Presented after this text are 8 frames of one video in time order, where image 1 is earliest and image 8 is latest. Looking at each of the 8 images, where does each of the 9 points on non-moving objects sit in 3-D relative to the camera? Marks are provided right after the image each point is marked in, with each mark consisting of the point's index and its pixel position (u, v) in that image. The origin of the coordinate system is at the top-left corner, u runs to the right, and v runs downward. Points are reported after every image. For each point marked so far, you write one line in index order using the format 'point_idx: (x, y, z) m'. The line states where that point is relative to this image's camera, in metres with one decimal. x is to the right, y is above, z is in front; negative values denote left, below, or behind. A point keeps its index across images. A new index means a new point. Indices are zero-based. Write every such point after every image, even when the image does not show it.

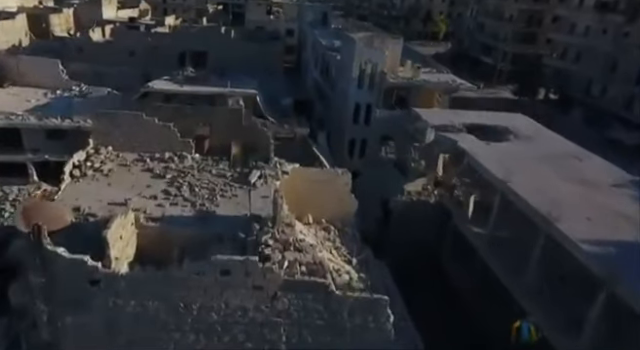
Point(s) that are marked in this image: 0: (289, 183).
0: (-0.8, -0.2, +12.3) m
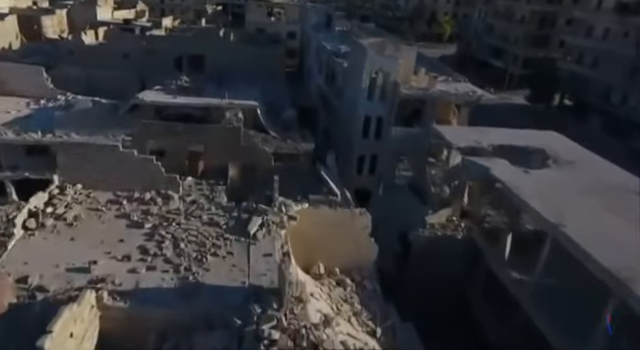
0: (-0.5, -1.1, +10.2) m
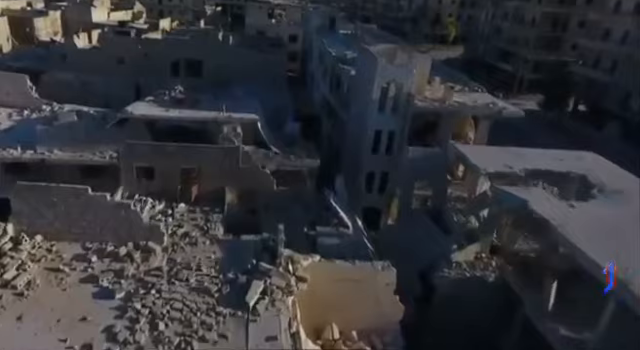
0: (-0.2, -1.9, +8.4) m
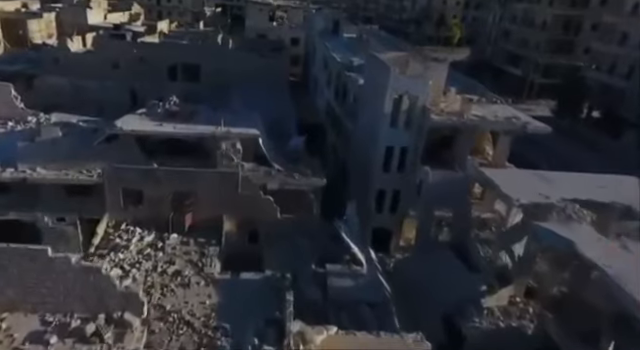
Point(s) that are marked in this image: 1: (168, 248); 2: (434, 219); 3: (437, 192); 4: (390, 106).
0: (0.0, -2.6, +6.8) m
1: (-3.9, -1.9, +12.4) m
2: (+3.5, -1.4, +14.7) m
3: (+3.6, -0.6, +14.6) m
4: (+2.5, +2.4, +17.3) m
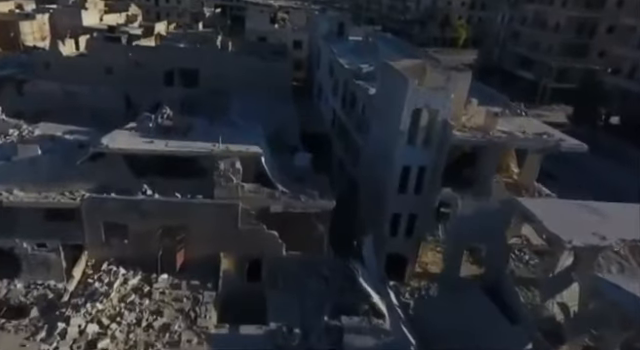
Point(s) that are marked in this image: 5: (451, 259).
0: (+0.3, -3.3, +5.1) m
1: (-3.6, -2.6, +10.6) m
2: (+3.8, -2.1, +12.9) m
3: (+3.9, -1.4, +12.9) m
4: (+2.8, +1.7, +15.5) m
5: (+3.6, -2.3, +13.1) m
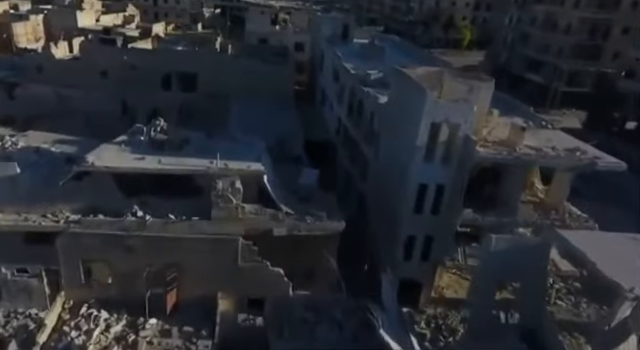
0: (+0.5, -3.9, +3.6) m
1: (-3.4, -3.2, +9.1) m
2: (+4.0, -2.7, +11.4) m
3: (+4.2, -2.0, +11.4) m
4: (+3.1, +1.1, +14.0) m
5: (+3.9, -2.9, +11.7) m
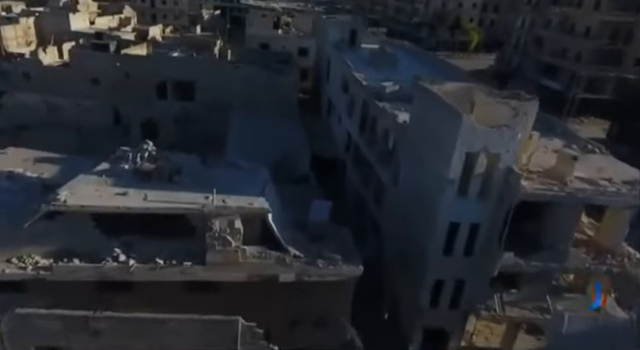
0: (+0.9, -4.9, +1.4) m
1: (-3.0, -4.2, +6.9) m
2: (+4.4, -3.7, +9.3) m
3: (+4.5, -2.9, +9.2) m
4: (+3.4, +0.2, +11.8) m
5: (+4.2, -3.9, +9.5) m
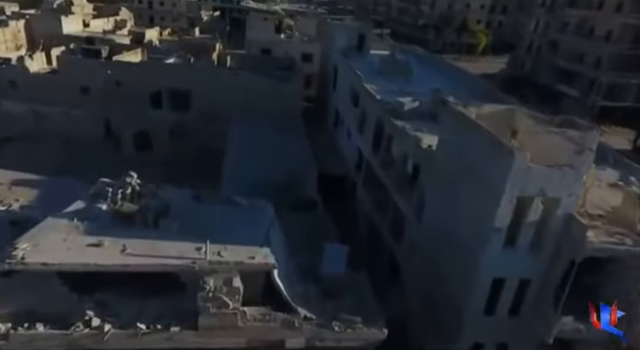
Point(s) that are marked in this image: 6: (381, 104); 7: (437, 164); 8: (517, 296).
0: (+1.2, -5.8, -0.8) m
1: (-2.7, -5.1, +4.7) m
2: (+4.7, -4.6, +7.1) m
3: (+4.9, -3.9, +7.0) m
4: (+3.8, -0.8, +9.6) m
5: (+4.6, -4.8, +7.3) m
6: (+2.3, +2.4, +17.4) m
7: (+3.1, +0.3, +12.8) m
8: (+4.3, -2.7, +10.5) m
